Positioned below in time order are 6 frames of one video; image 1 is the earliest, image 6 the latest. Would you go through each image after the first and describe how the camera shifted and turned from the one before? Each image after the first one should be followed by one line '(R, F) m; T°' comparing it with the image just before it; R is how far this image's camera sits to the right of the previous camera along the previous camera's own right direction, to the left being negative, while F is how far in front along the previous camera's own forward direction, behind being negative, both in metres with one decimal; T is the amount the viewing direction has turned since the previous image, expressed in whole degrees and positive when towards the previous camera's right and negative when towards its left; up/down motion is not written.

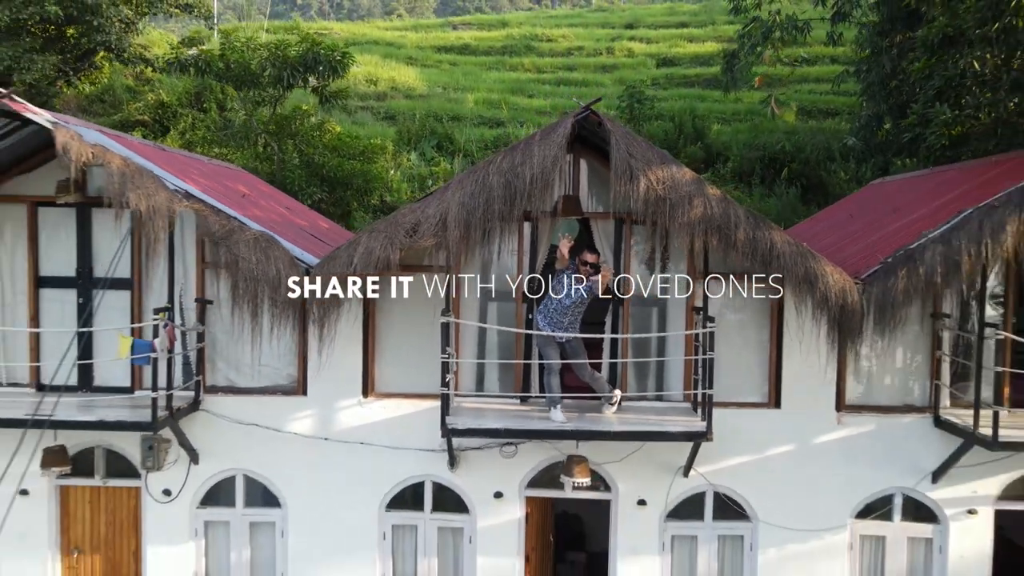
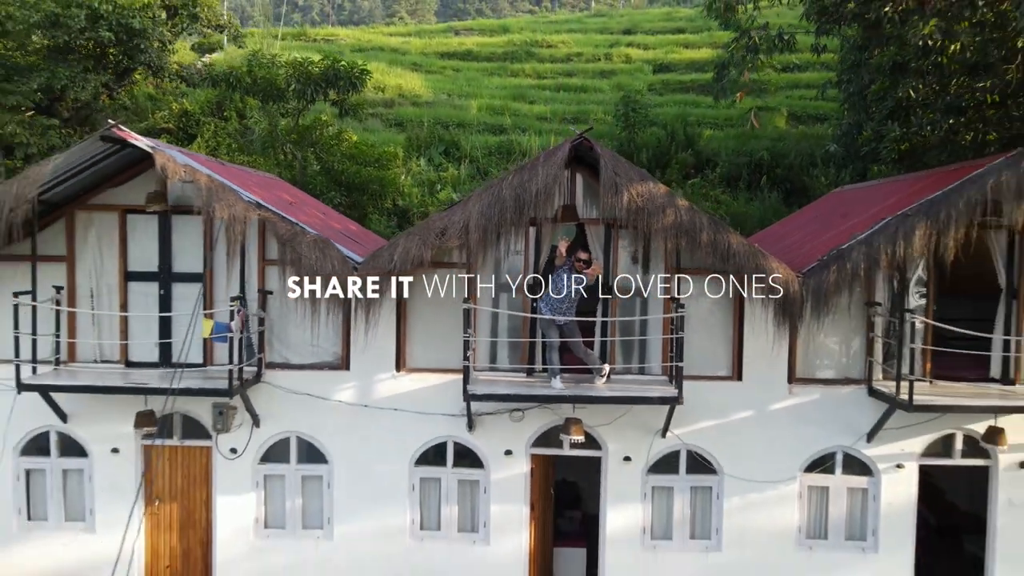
(-0.1, -1.6) m; 0°
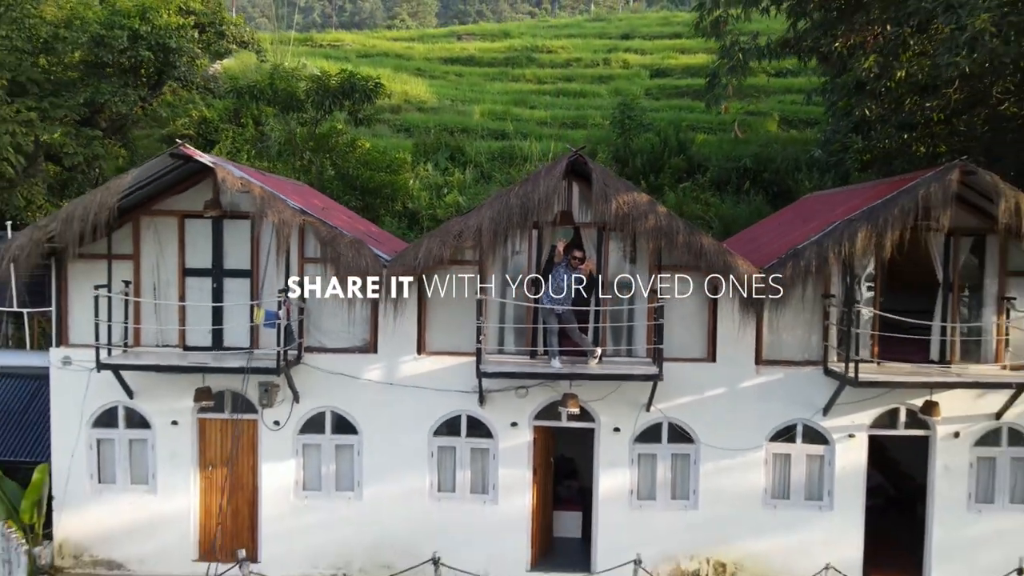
(-0.1, -1.5) m; 0°
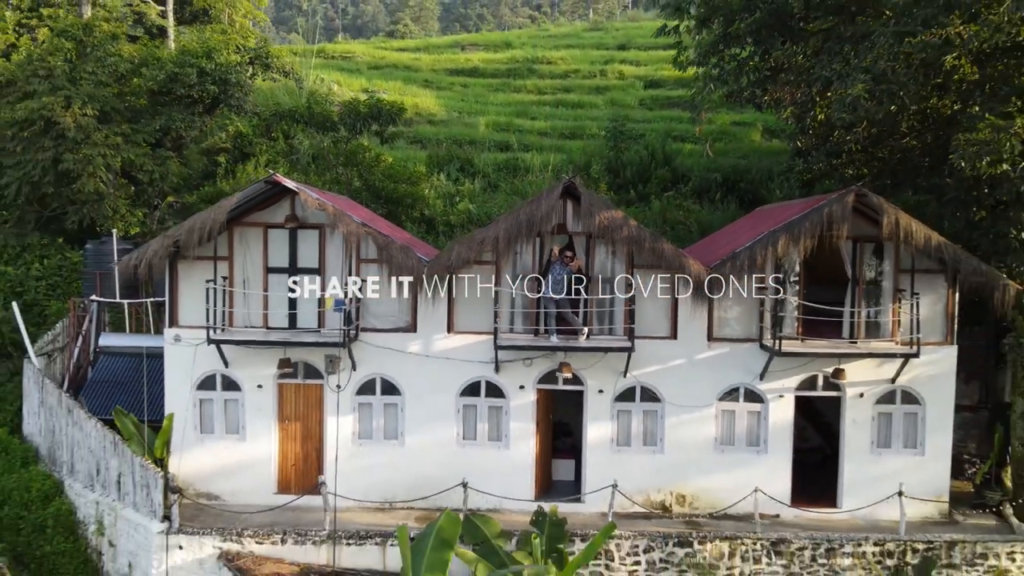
(-0.2, -3.2) m; 0°
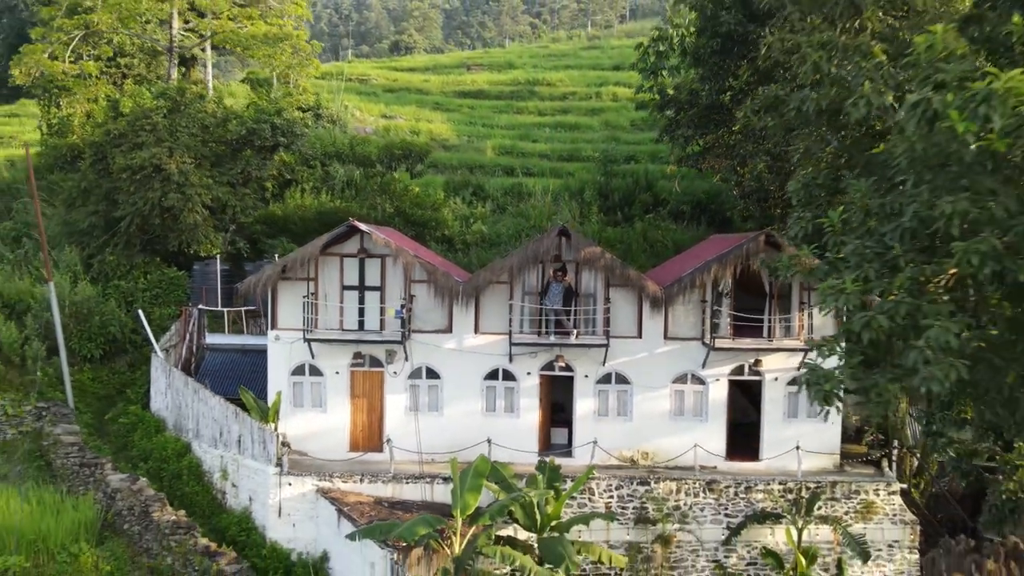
(-0.2, -5.1) m; 0°
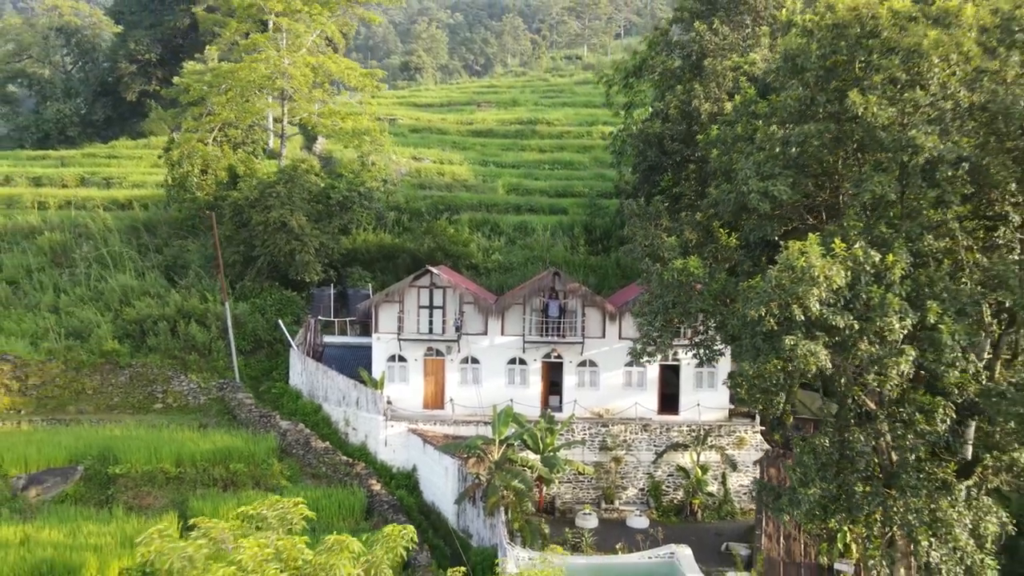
(-0.5, -11.5) m; 0°
